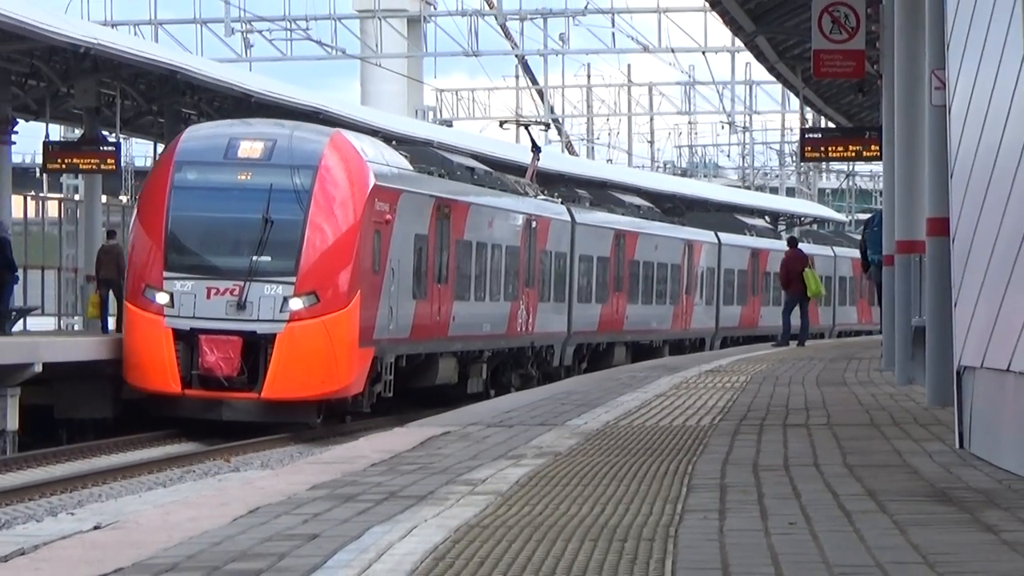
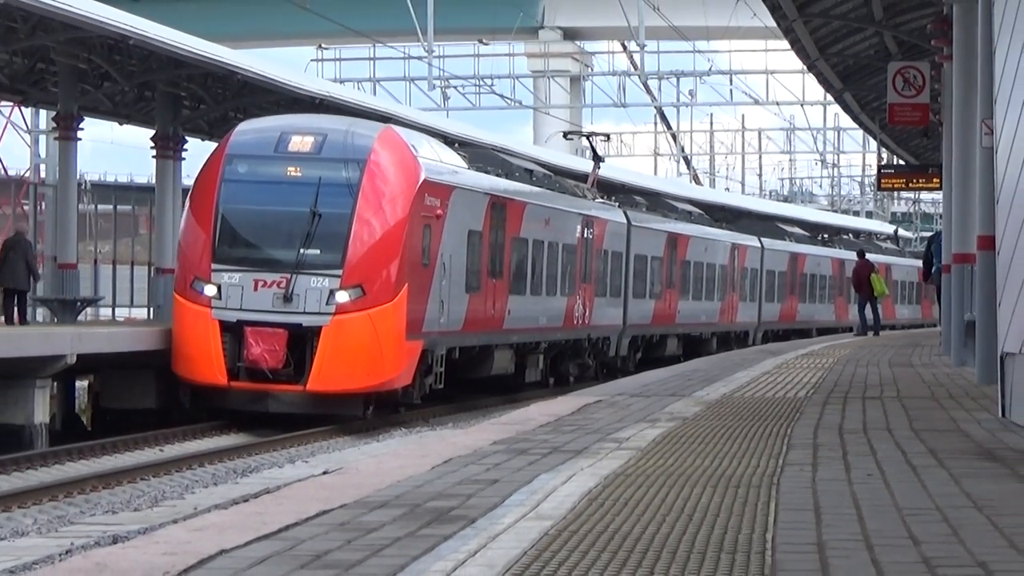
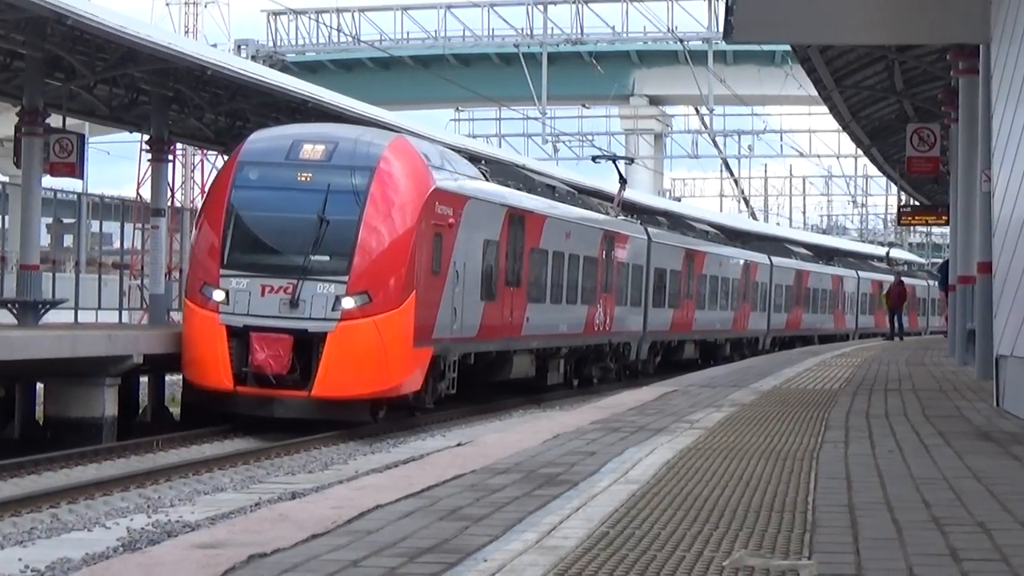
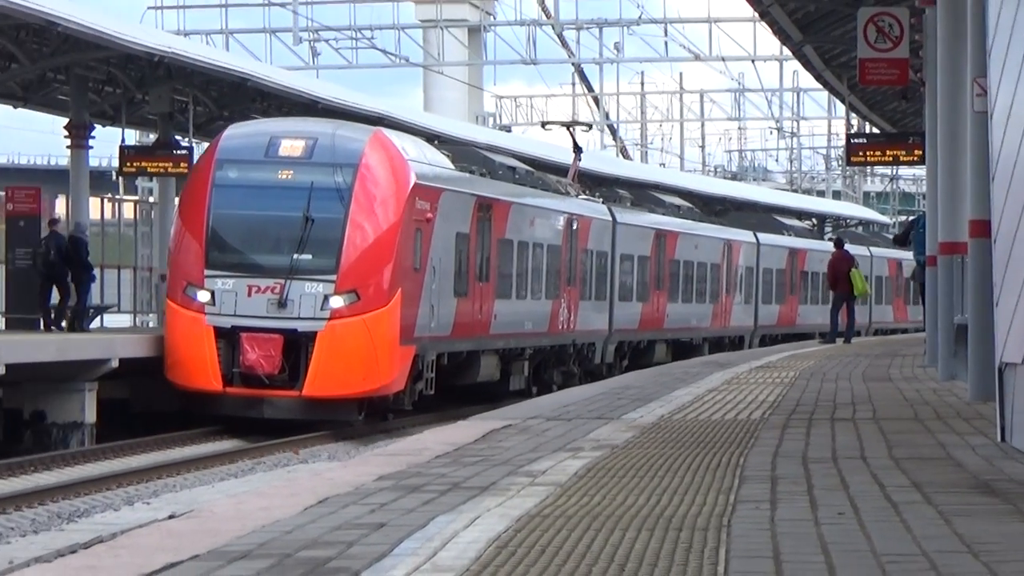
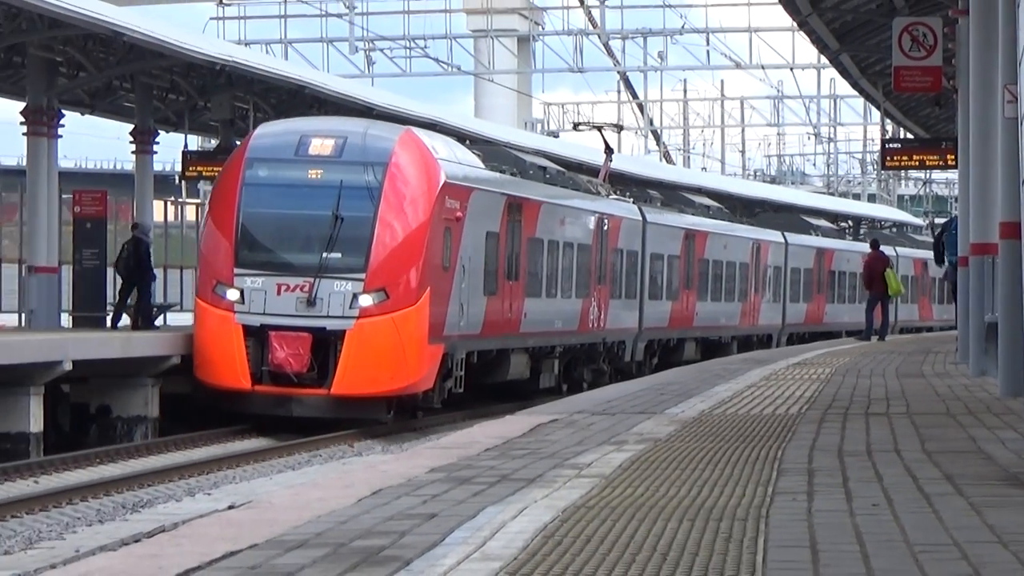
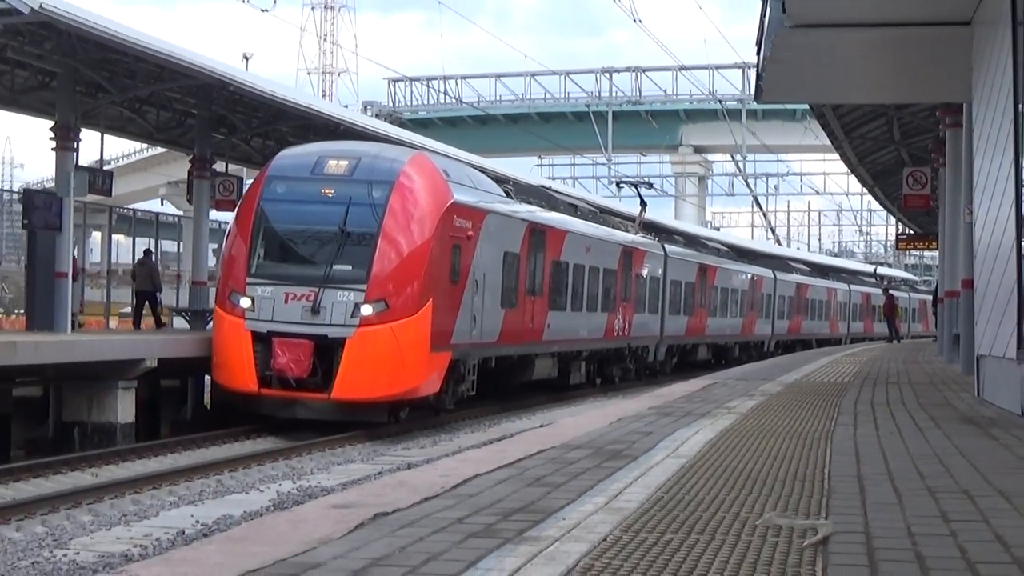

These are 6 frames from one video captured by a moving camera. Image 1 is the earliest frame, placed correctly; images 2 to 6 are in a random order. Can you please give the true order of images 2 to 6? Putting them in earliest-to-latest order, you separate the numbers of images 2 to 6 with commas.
4, 5, 2, 3, 6
